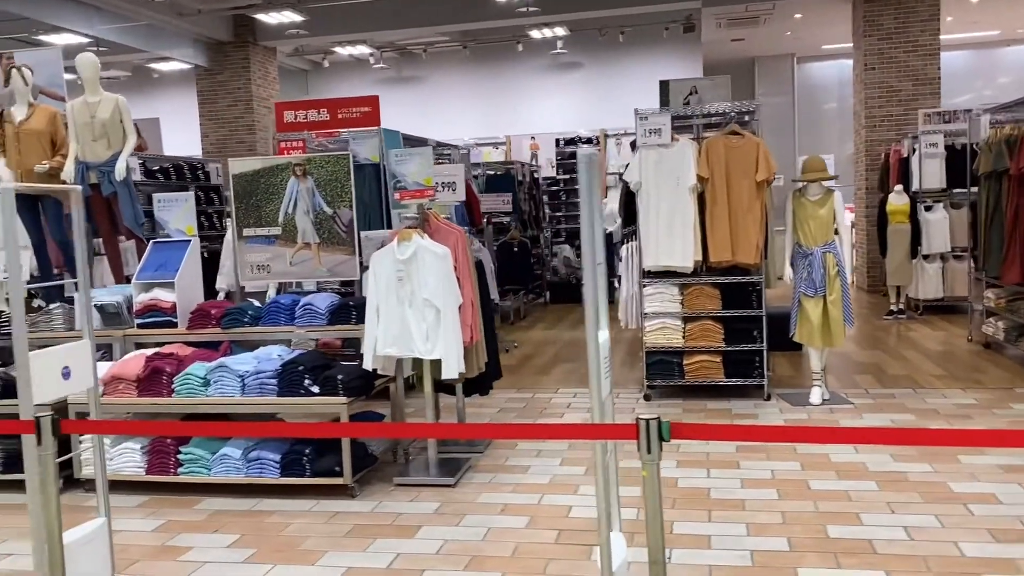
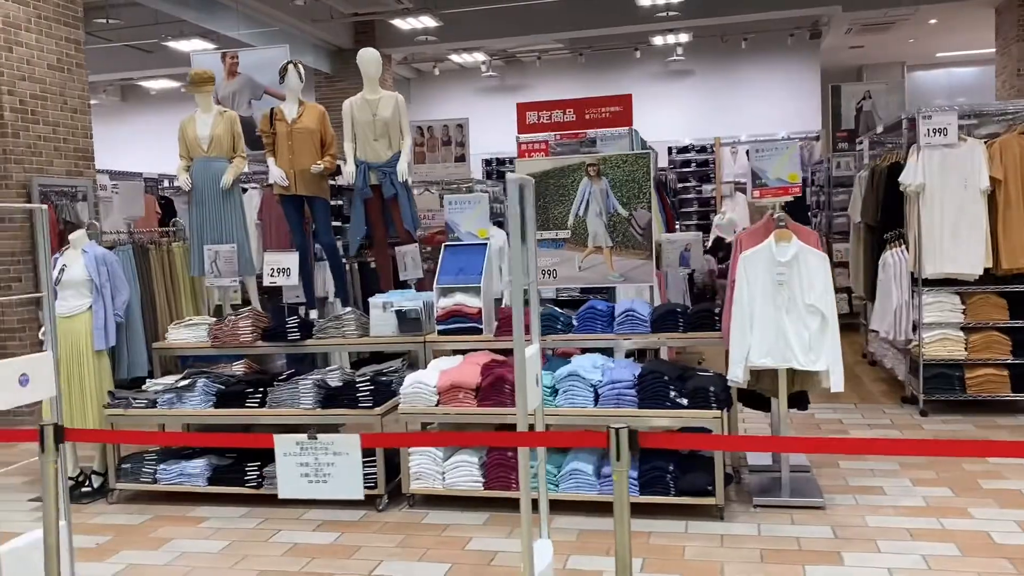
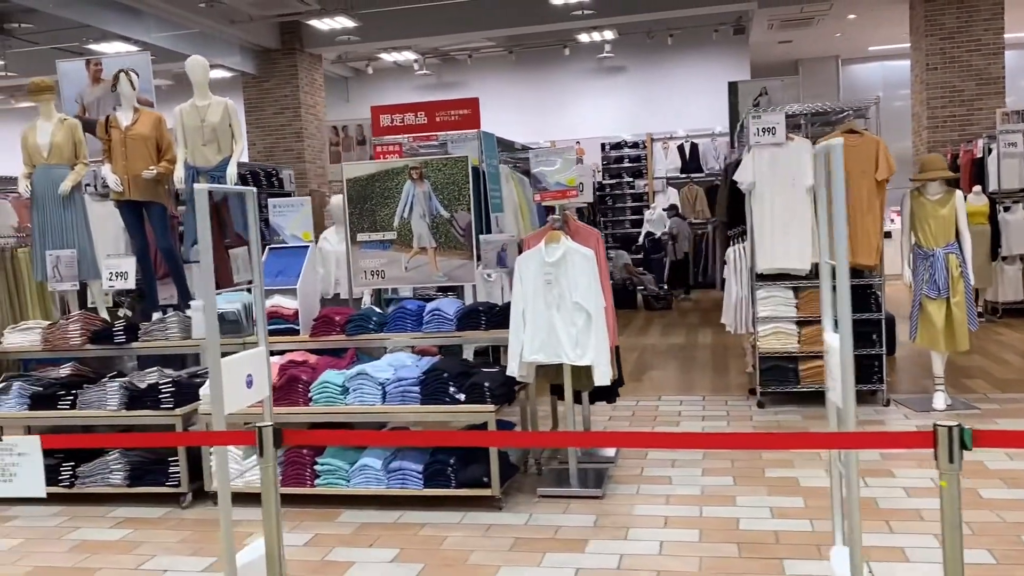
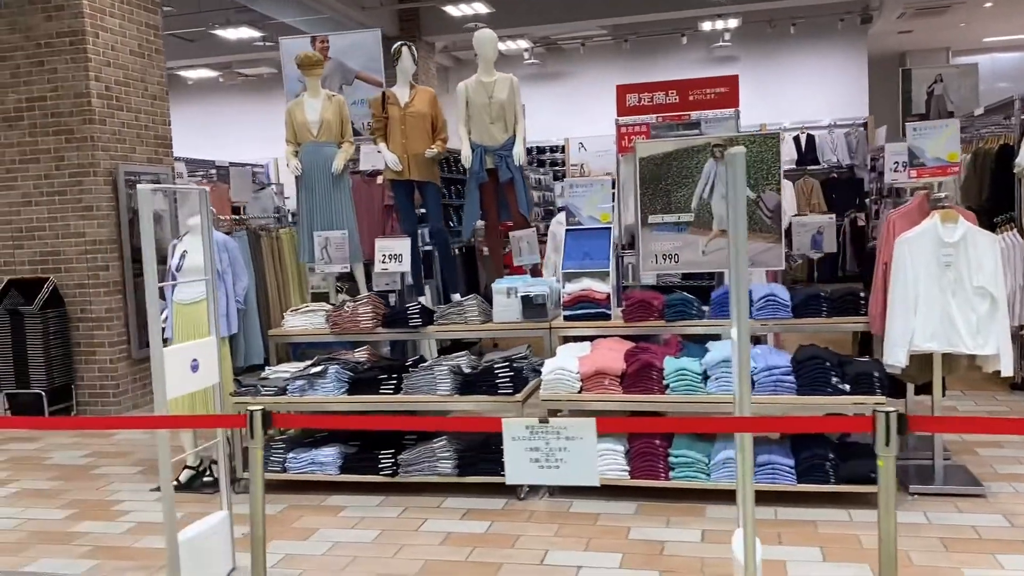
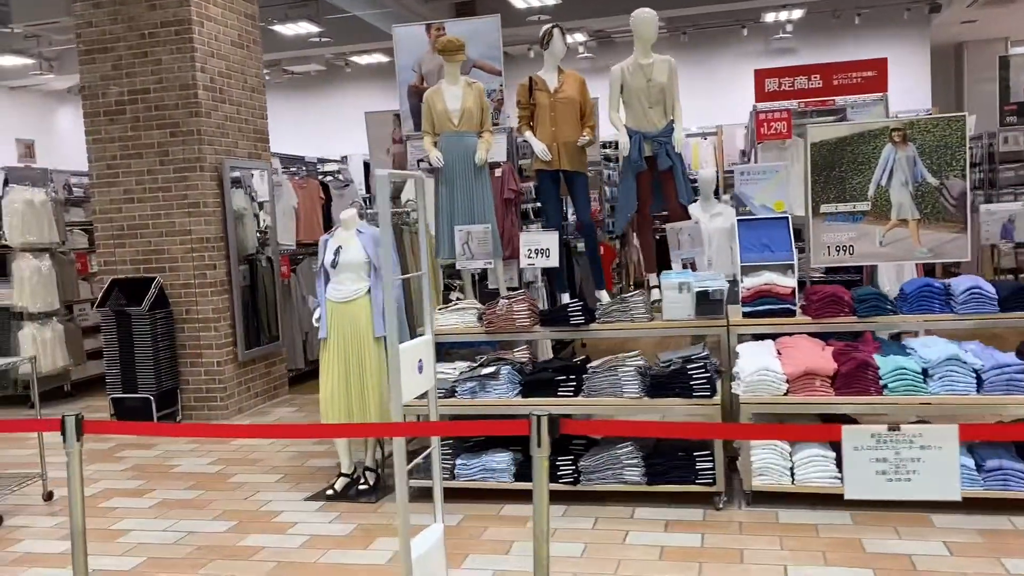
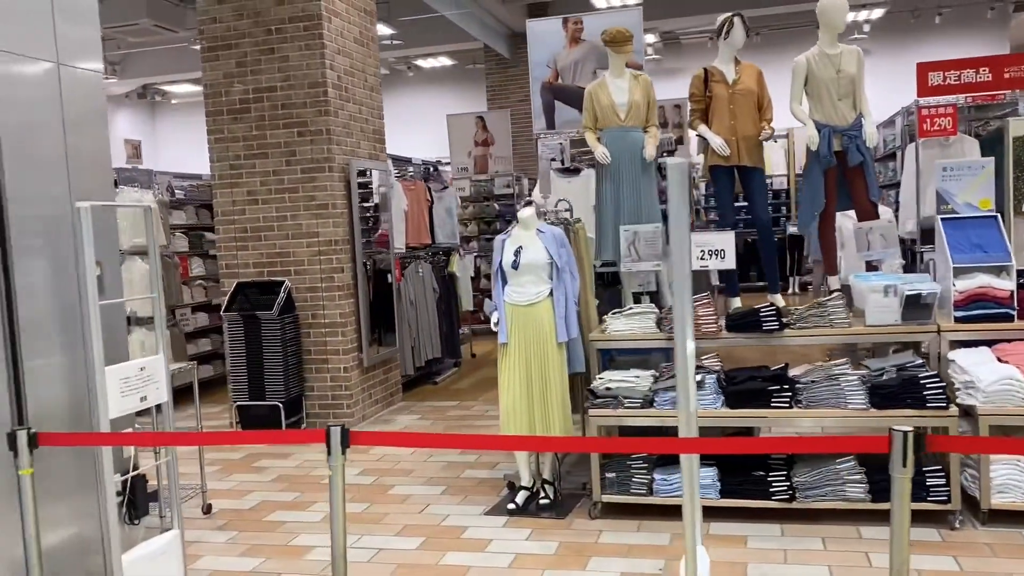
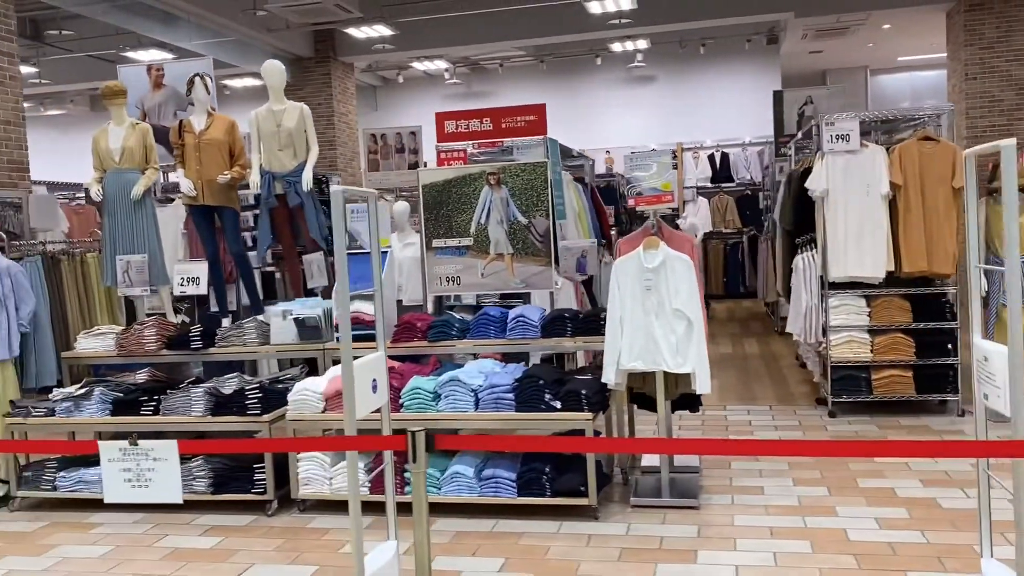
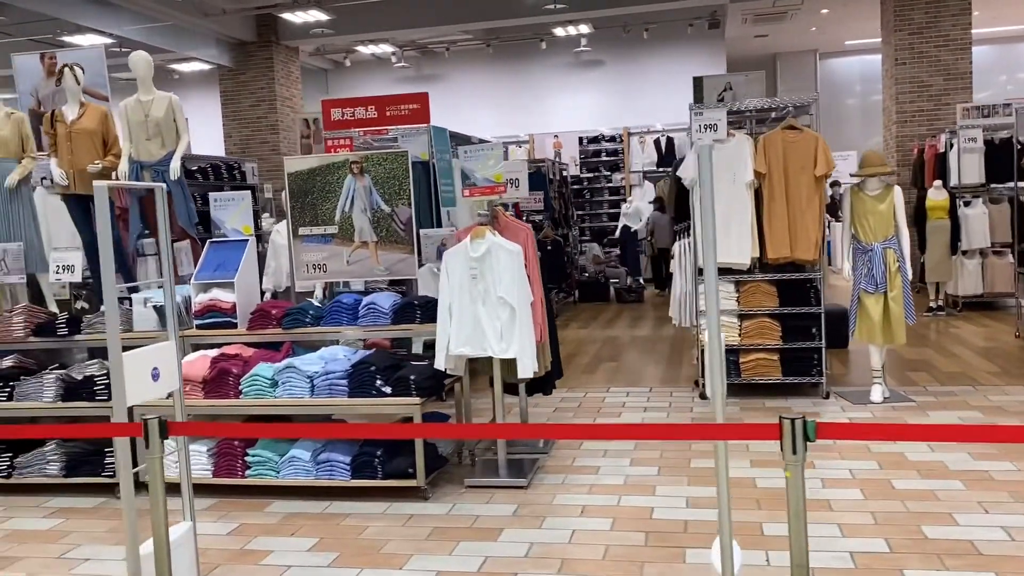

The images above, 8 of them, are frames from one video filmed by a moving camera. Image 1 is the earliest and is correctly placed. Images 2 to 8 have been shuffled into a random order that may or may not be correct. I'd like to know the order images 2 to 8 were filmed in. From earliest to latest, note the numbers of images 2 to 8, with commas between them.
8, 3, 7, 2, 4, 5, 6
